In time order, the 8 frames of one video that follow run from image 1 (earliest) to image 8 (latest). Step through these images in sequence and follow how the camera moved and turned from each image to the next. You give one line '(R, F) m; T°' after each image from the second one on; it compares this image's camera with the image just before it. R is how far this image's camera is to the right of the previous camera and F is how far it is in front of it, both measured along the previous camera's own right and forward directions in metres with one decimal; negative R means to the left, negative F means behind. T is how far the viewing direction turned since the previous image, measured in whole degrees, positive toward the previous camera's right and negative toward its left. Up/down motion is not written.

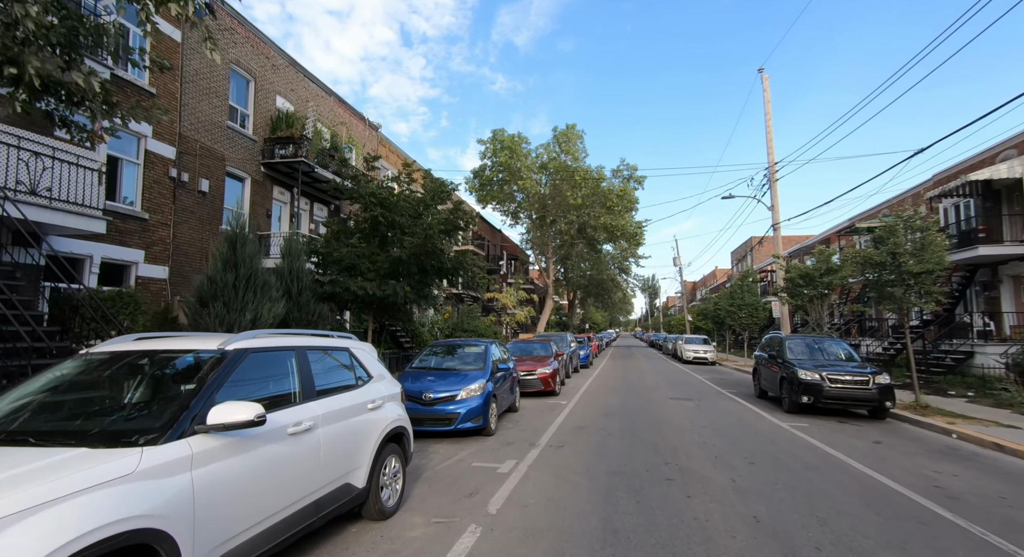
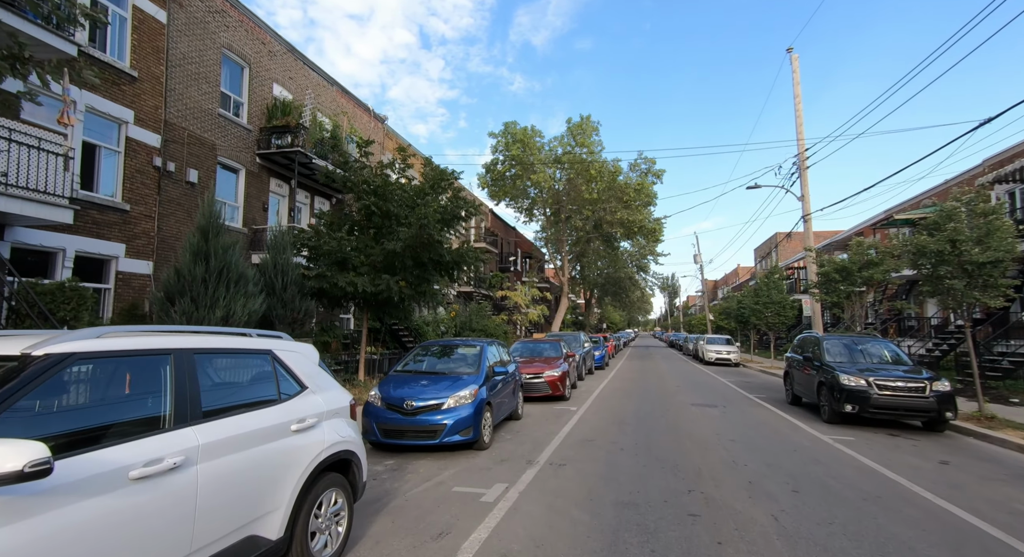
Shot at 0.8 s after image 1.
(+0.3, +1.0) m; -2°
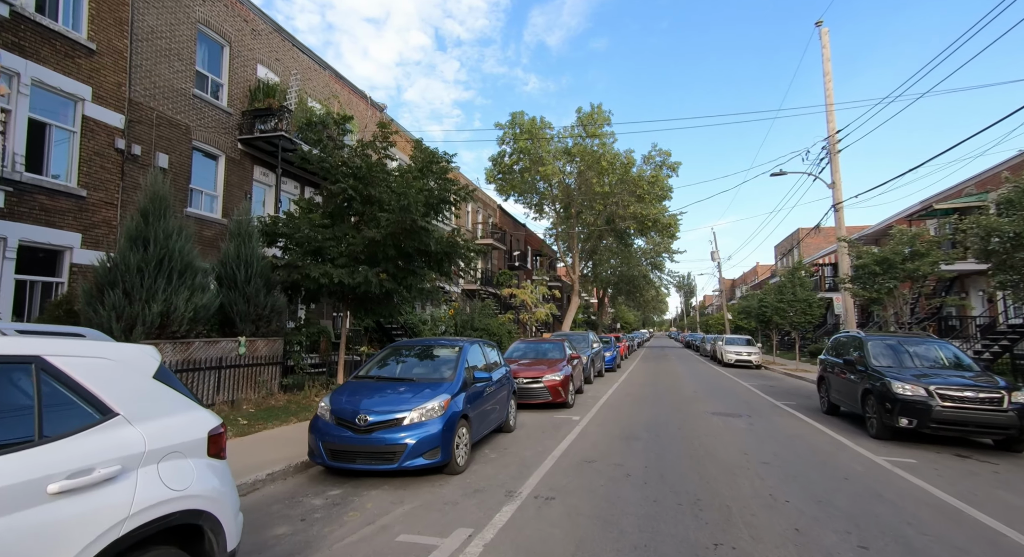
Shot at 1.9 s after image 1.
(+0.4, +1.3) m; -2°
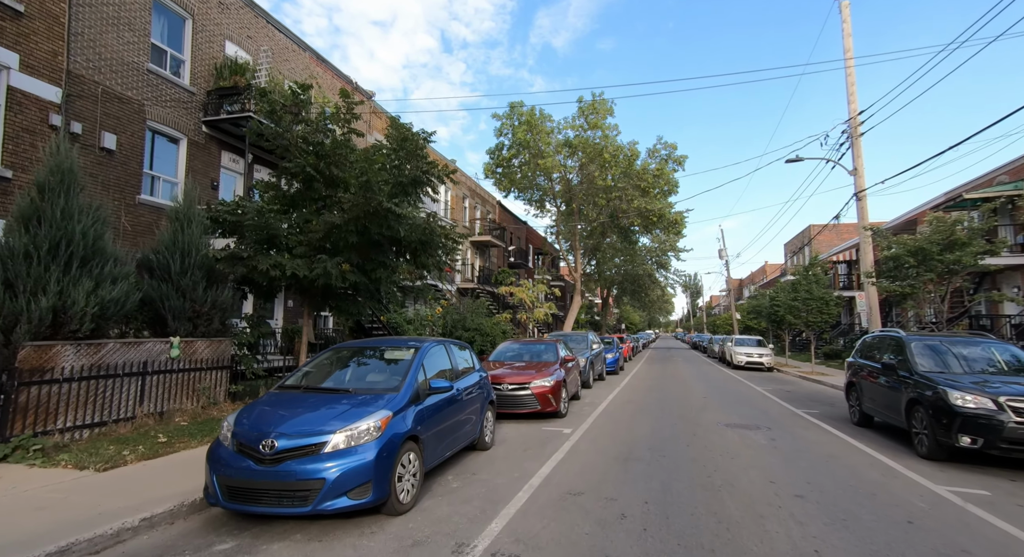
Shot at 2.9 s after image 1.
(+0.4, +1.3) m; -1°
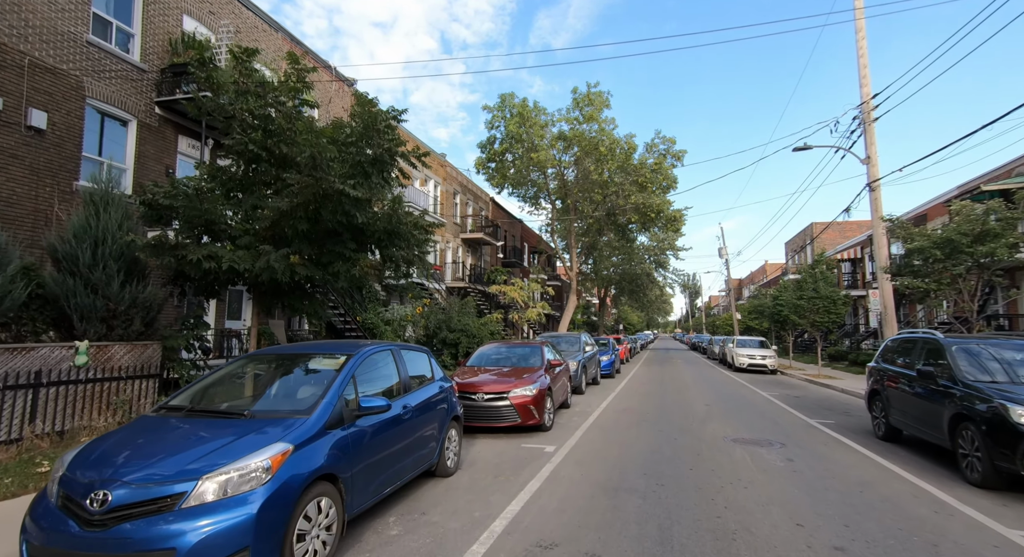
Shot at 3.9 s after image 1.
(+0.4, +1.2) m; 0°
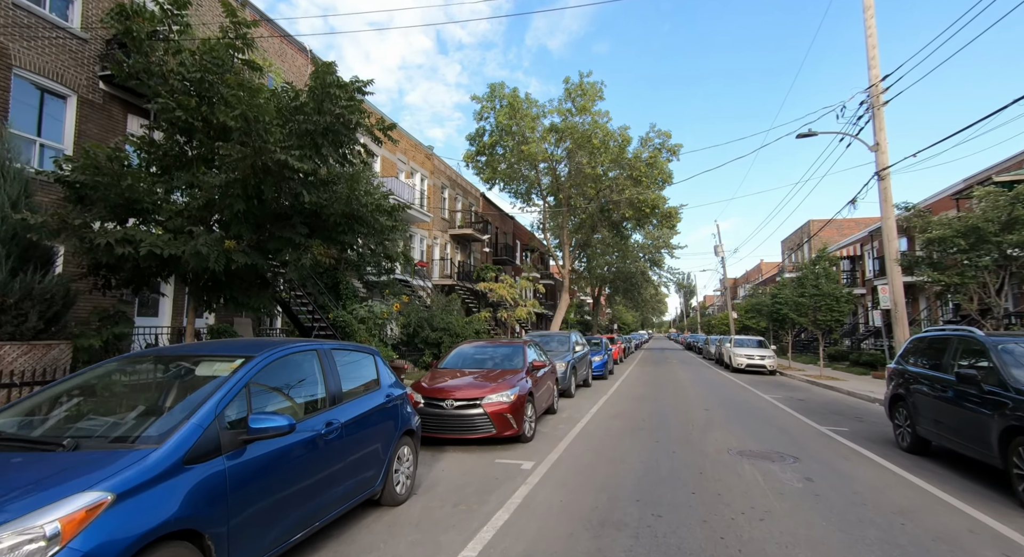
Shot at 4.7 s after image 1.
(+0.3, +1.0) m; +1°
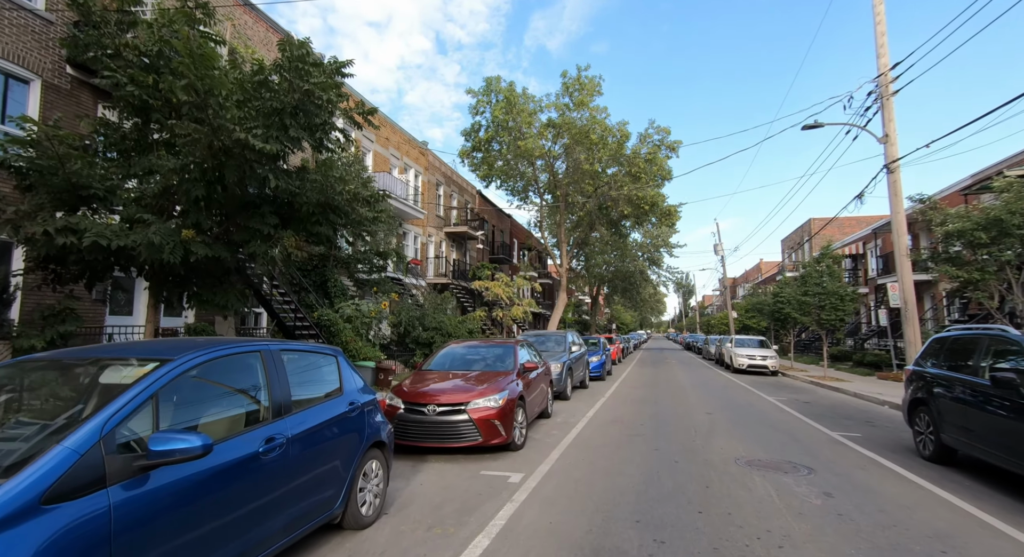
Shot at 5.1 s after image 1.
(+0.1, +0.6) m; 0°
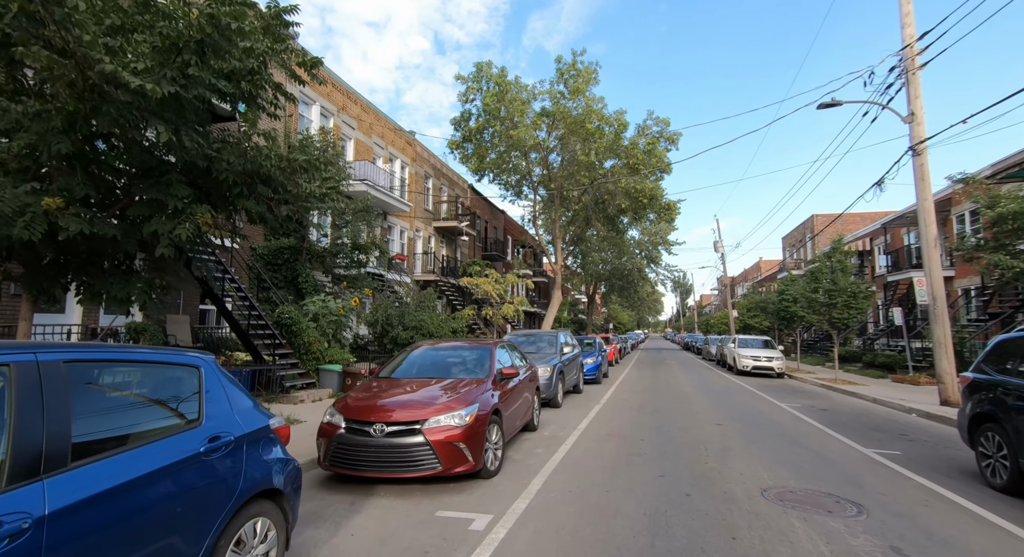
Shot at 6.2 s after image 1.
(+0.3, +1.3) m; 0°
